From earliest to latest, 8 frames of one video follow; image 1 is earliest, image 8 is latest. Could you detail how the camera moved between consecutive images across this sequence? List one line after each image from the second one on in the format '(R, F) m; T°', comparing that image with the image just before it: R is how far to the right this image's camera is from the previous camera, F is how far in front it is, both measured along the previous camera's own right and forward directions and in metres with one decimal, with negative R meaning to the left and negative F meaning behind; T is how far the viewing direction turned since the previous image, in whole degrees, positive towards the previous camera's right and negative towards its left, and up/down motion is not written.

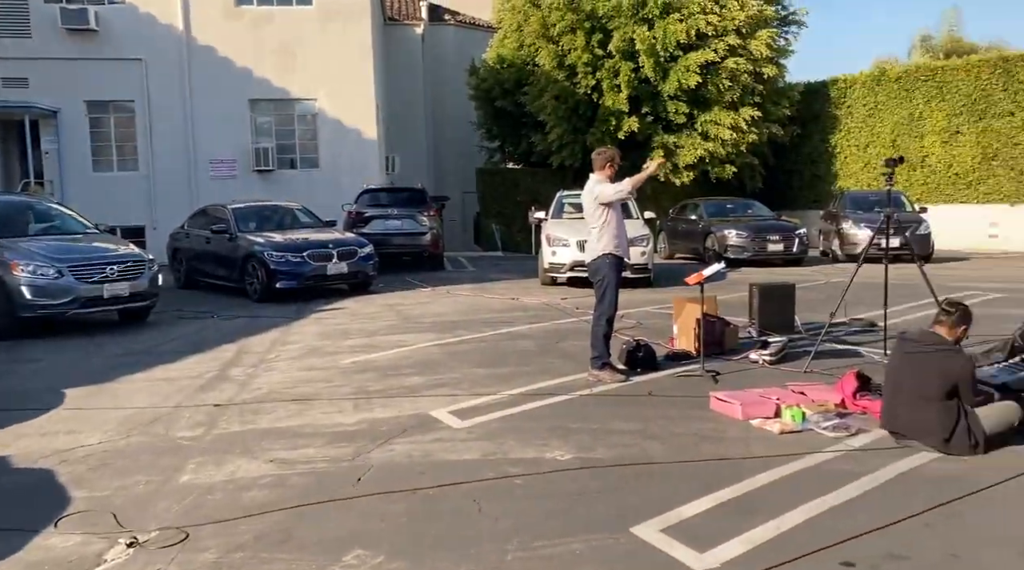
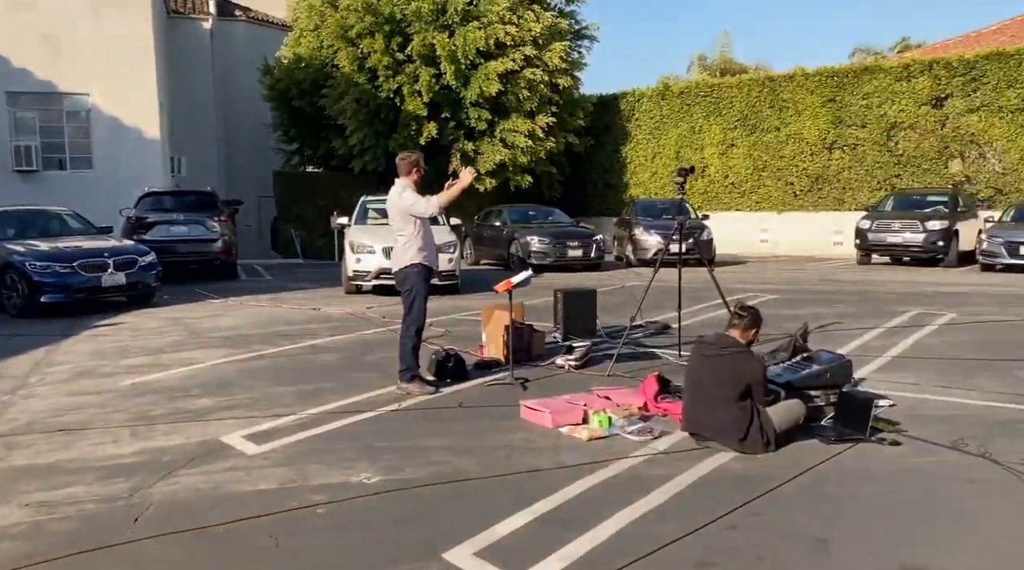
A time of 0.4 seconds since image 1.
(0.0, +0.1) m; +12°
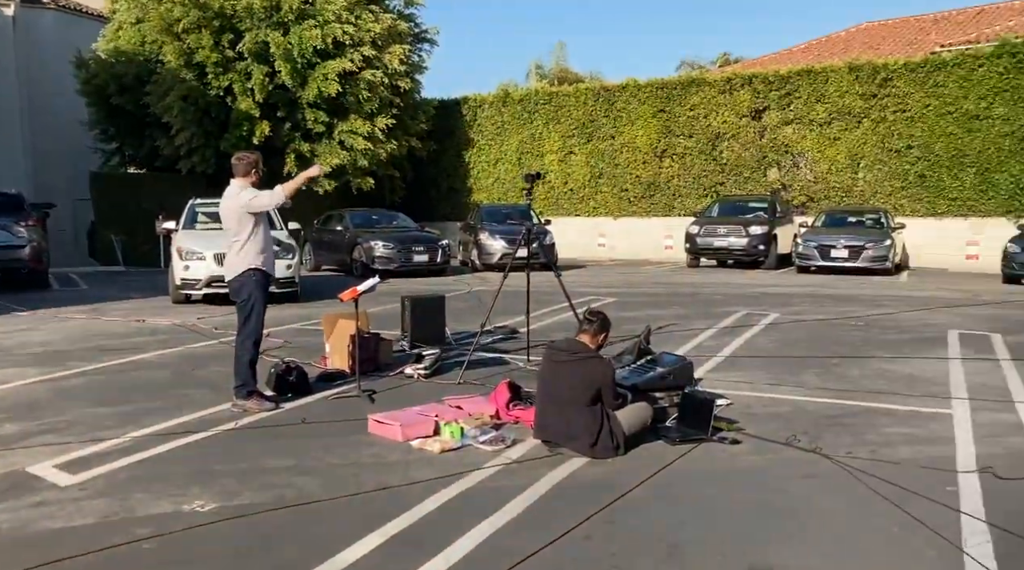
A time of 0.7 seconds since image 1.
(0.0, +0.1) m; +10°
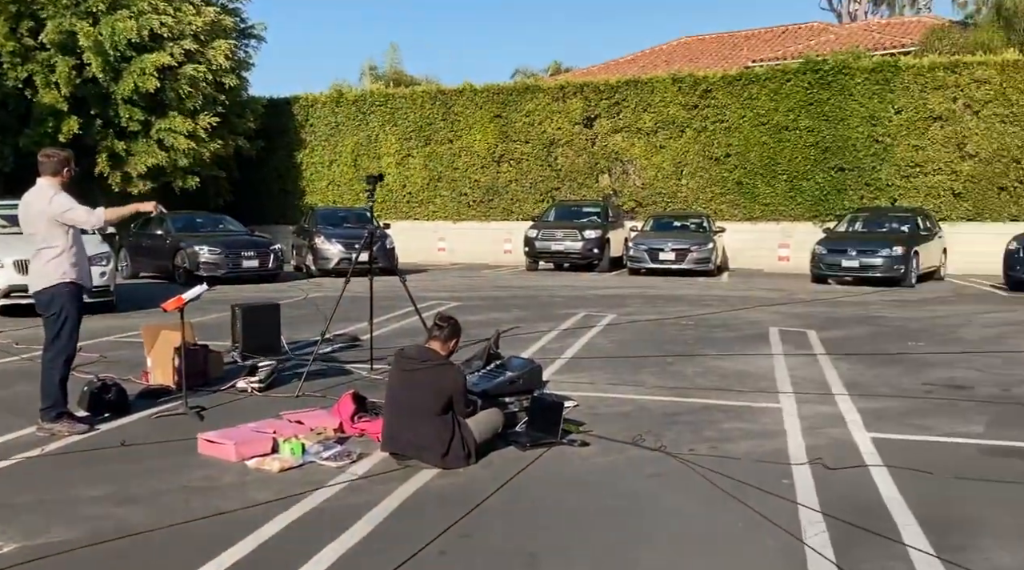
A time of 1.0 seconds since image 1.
(0.0, +0.2) m; +10°
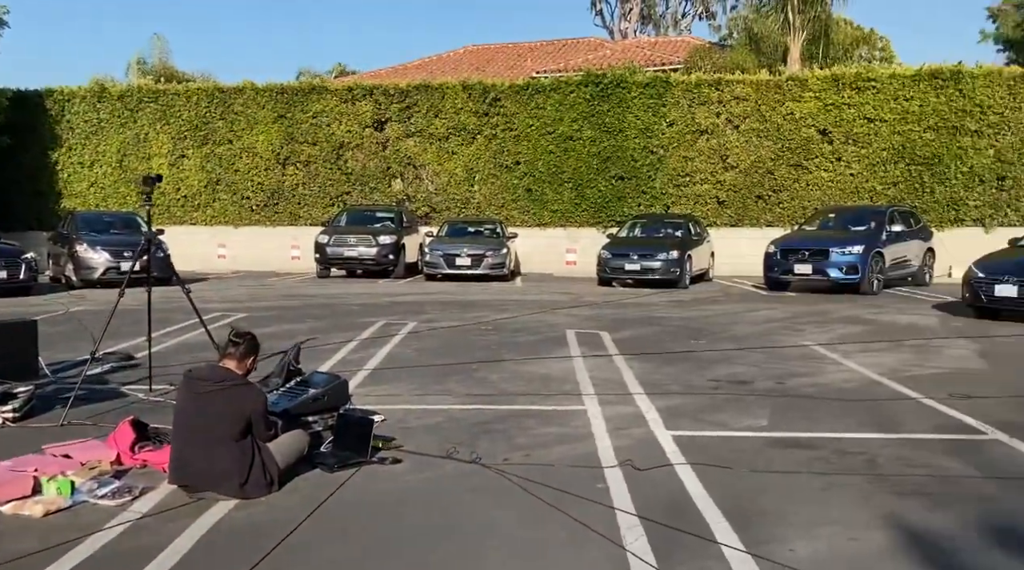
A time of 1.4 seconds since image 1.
(-0.1, +0.2) m; +13°
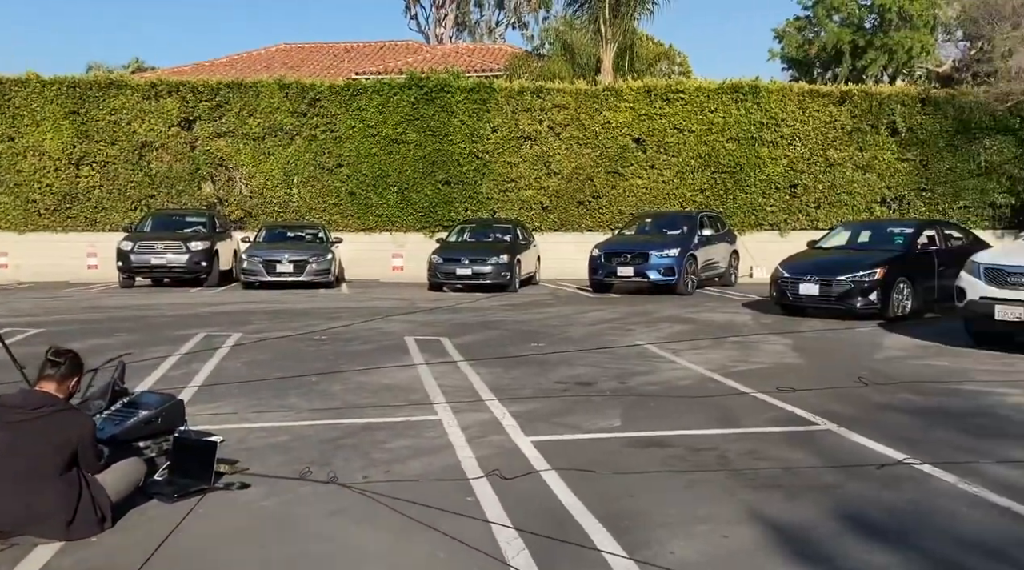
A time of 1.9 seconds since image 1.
(-0.3, +0.2) m; +11°
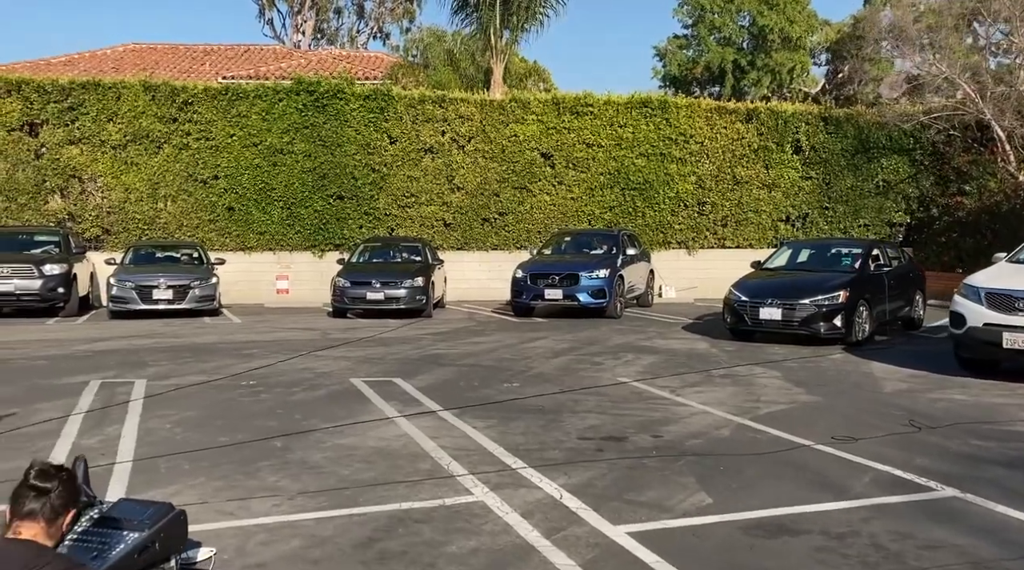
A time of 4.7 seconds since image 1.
(-1.3, +1.5) m; +9°
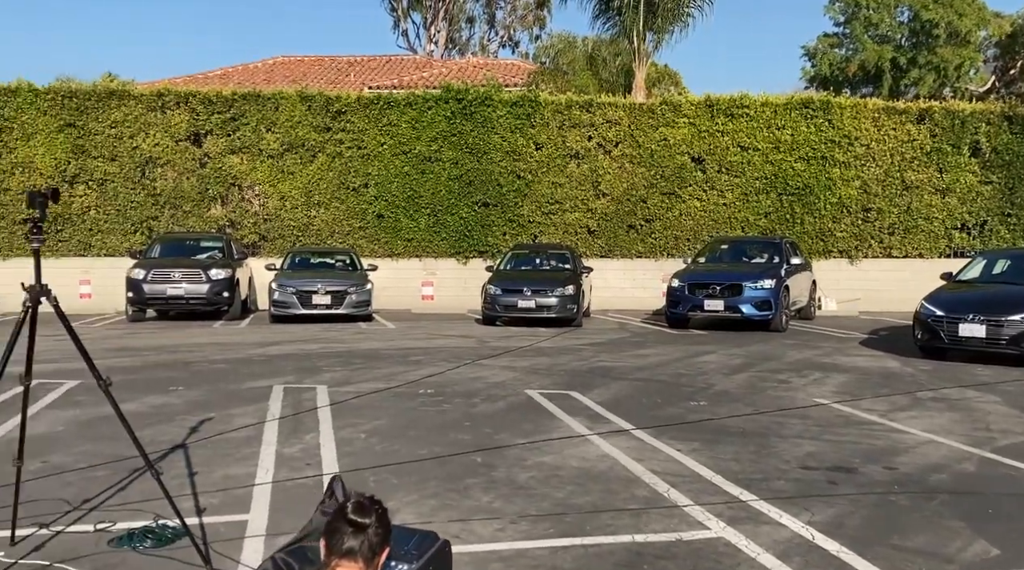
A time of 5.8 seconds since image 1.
(-0.7, +0.4) m; -7°
